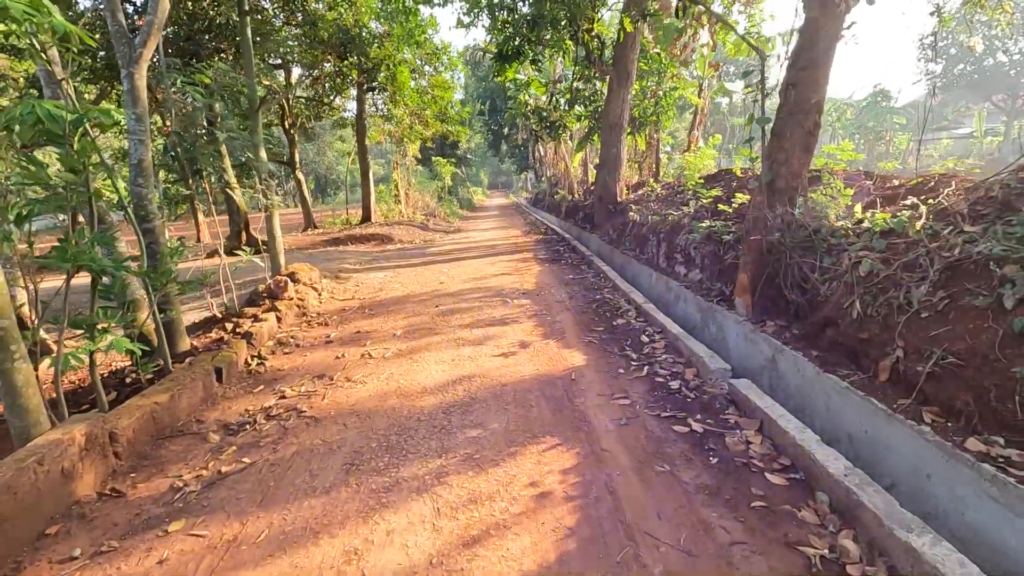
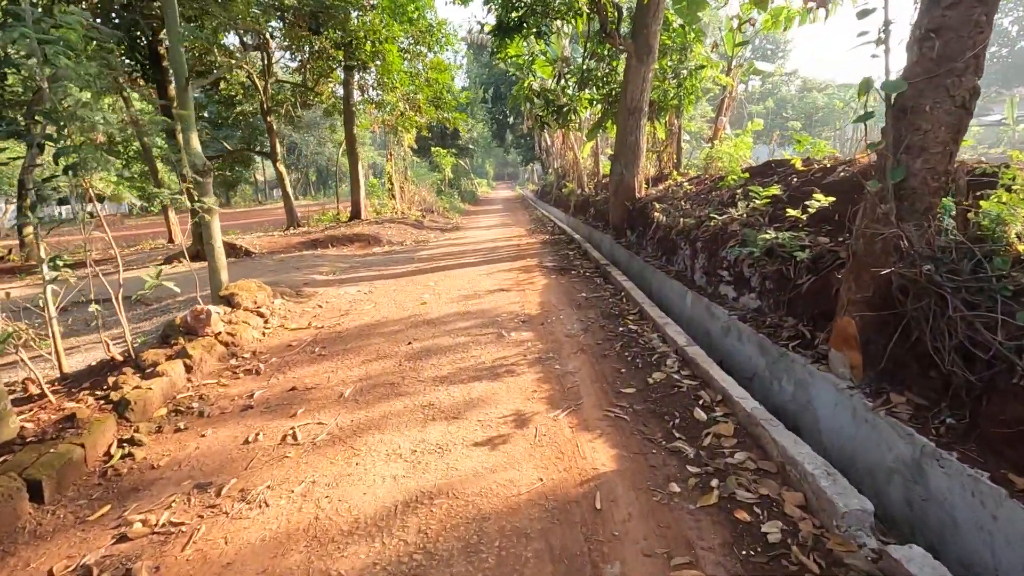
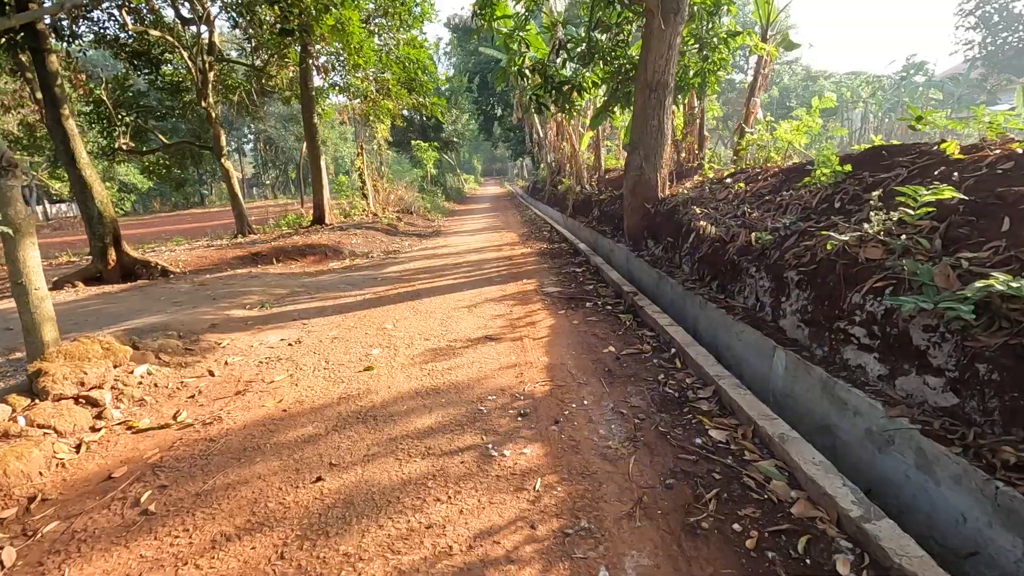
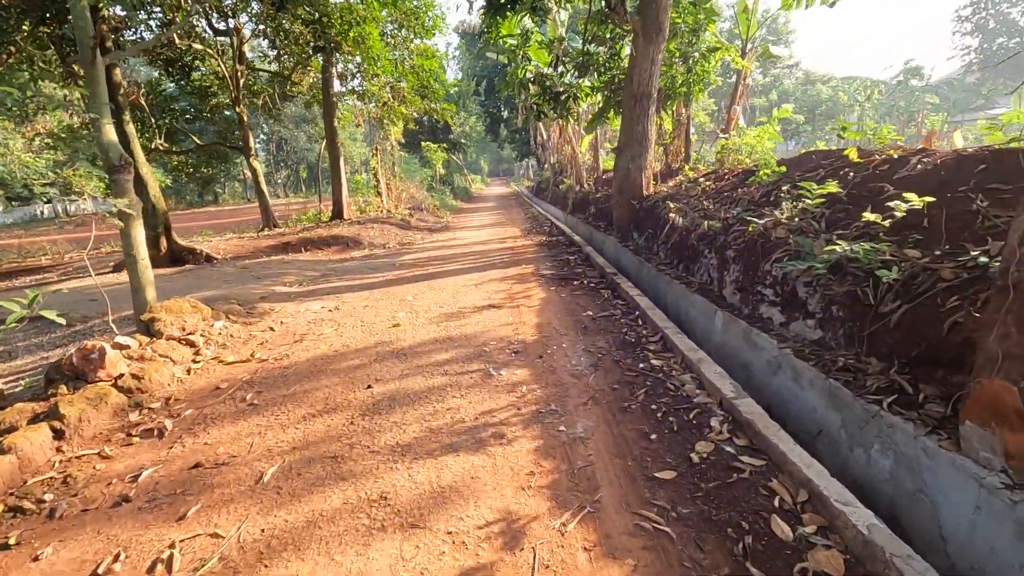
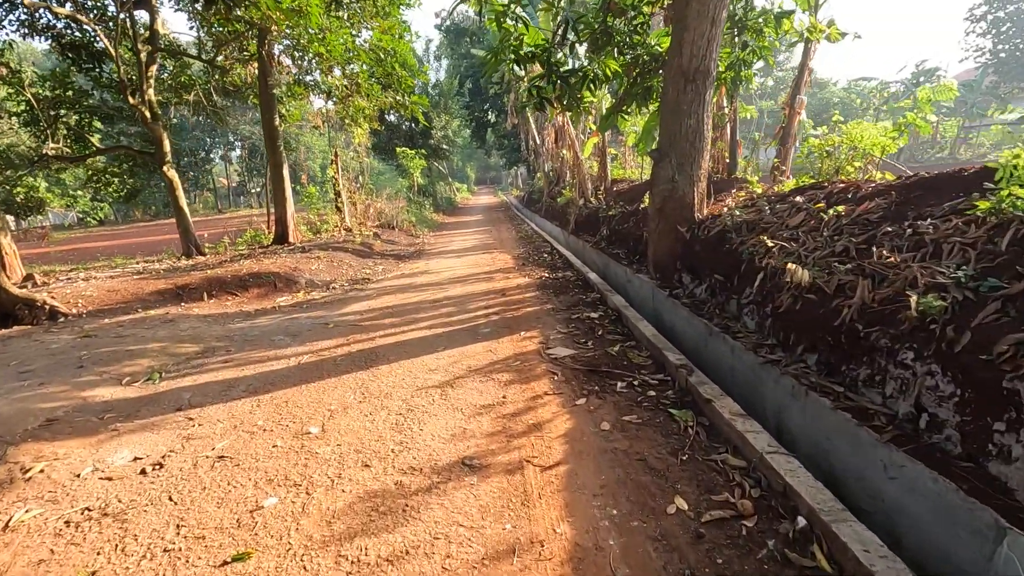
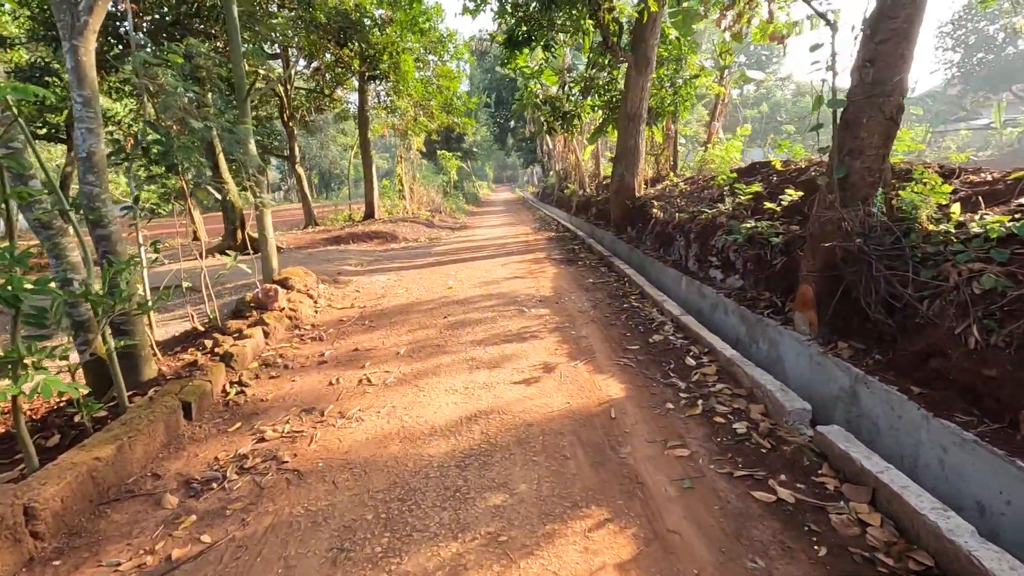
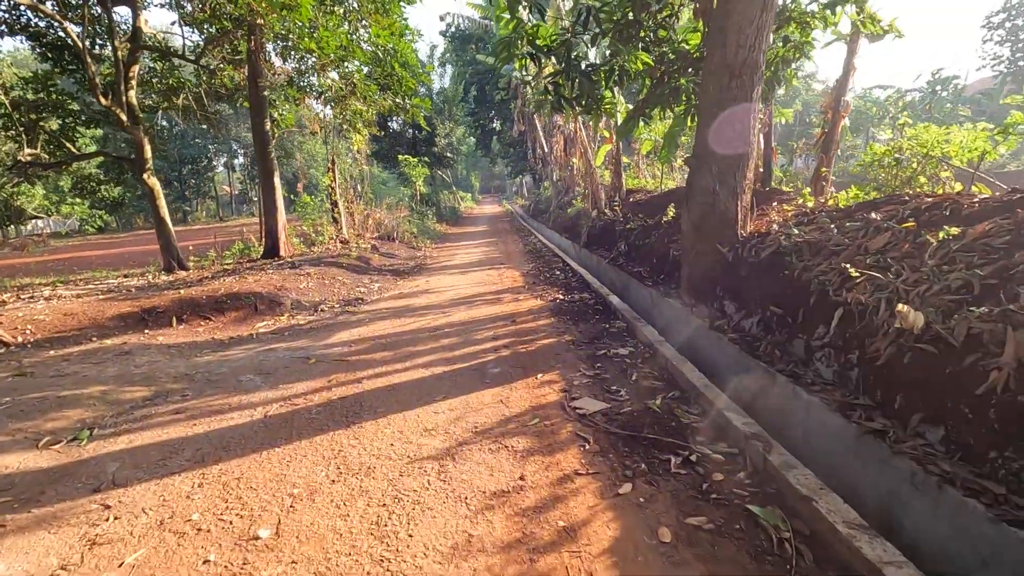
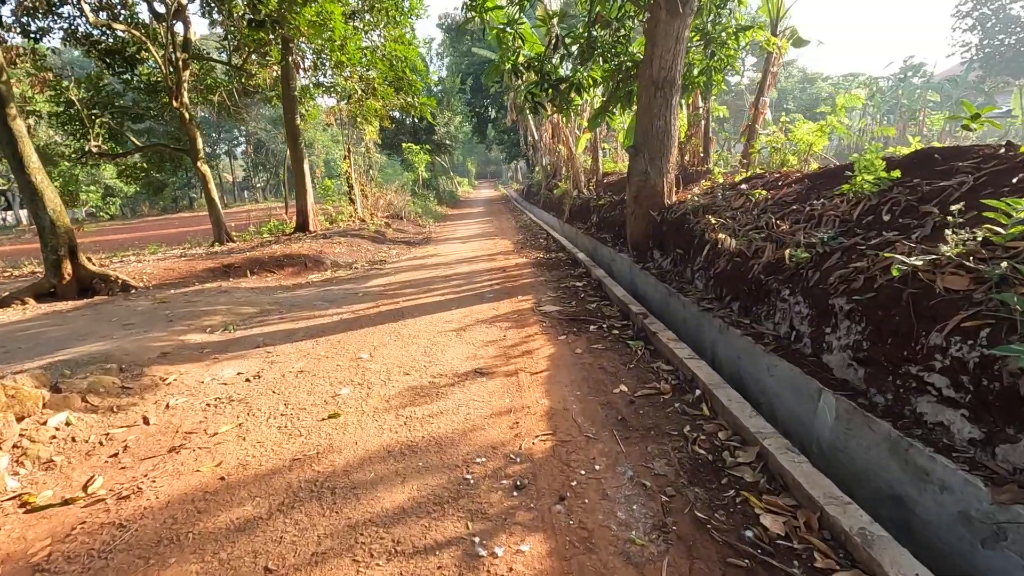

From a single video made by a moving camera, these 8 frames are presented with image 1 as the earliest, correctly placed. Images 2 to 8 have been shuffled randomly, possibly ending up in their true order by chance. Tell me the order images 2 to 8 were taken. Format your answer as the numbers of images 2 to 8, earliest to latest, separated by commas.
6, 2, 4, 3, 8, 5, 7
